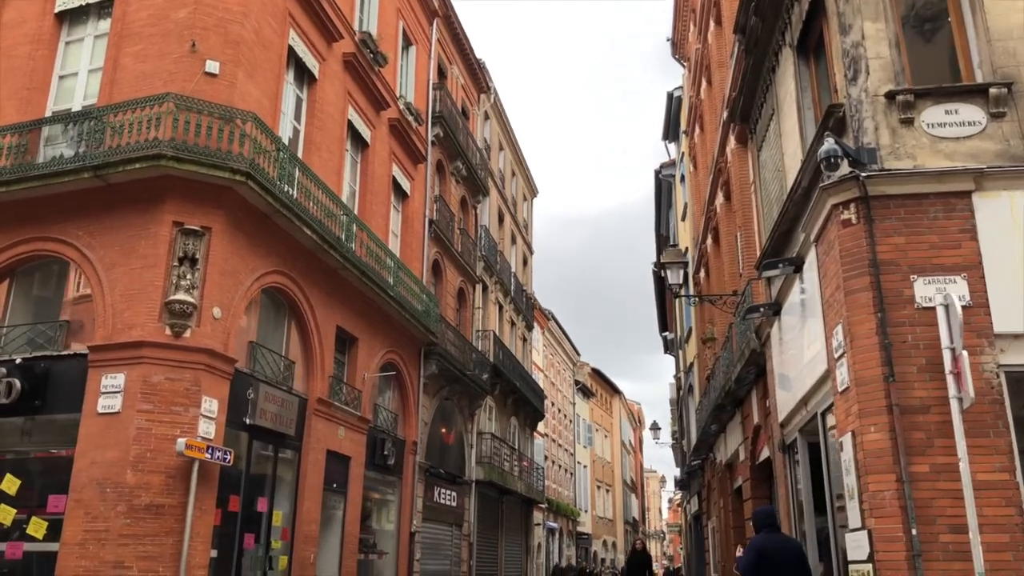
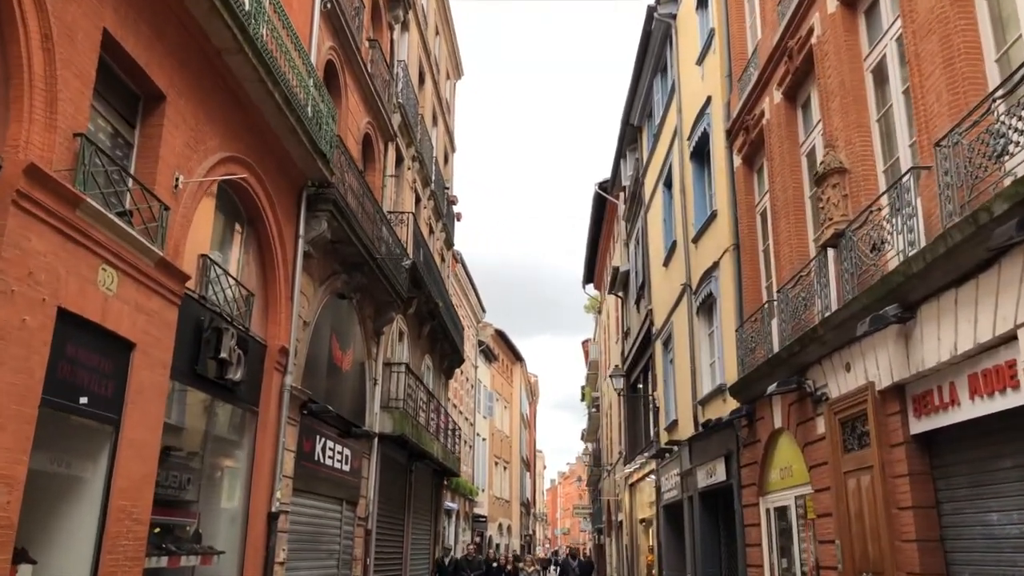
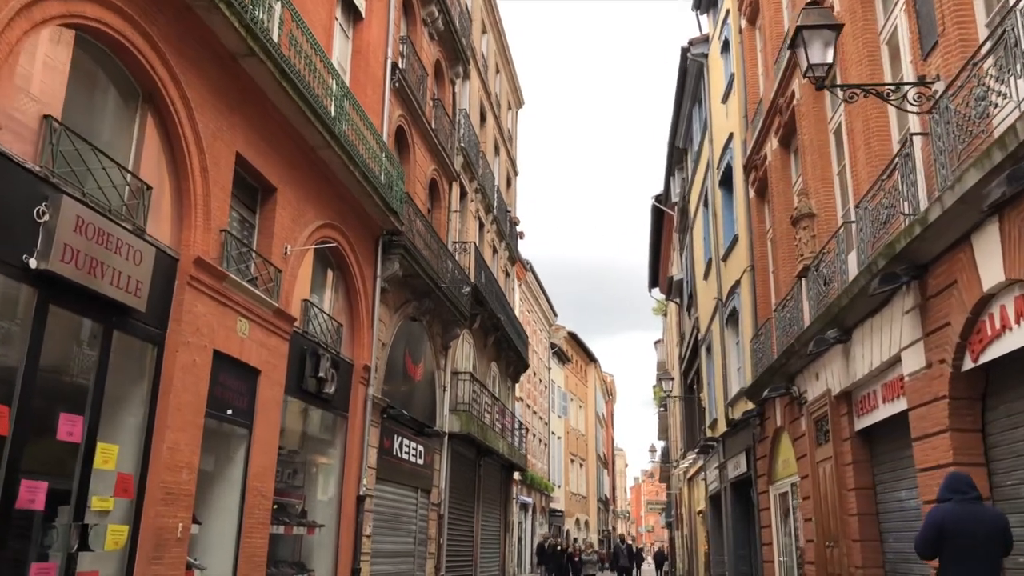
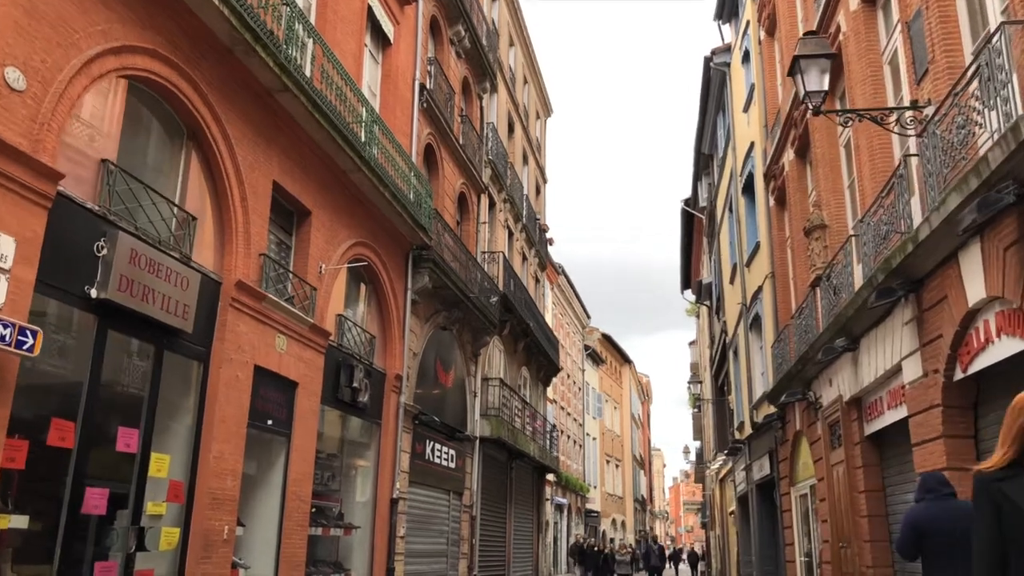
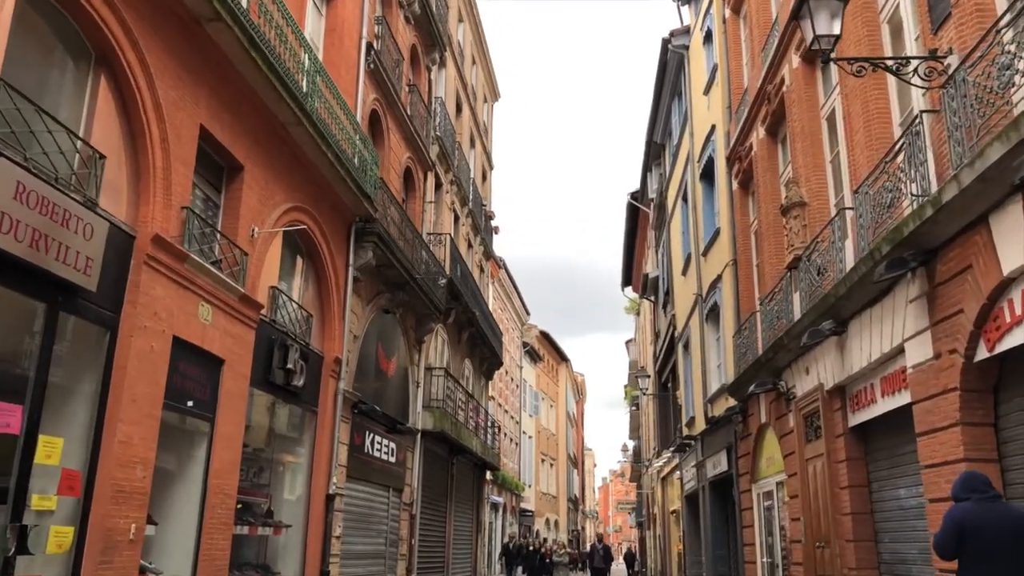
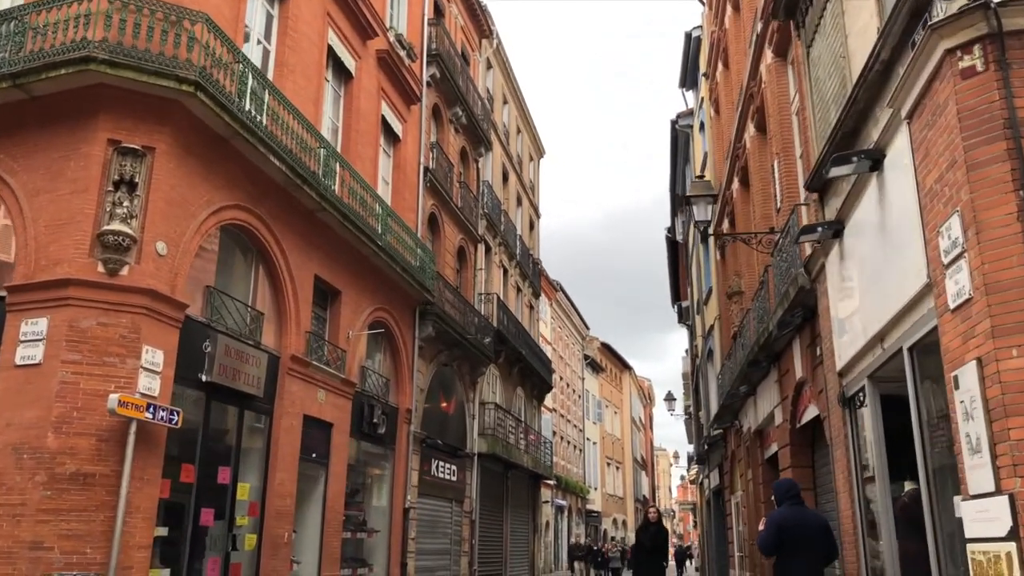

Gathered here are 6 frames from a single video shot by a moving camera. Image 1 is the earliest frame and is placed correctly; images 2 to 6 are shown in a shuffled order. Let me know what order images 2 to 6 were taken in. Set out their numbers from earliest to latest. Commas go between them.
6, 4, 3, 5, 2
